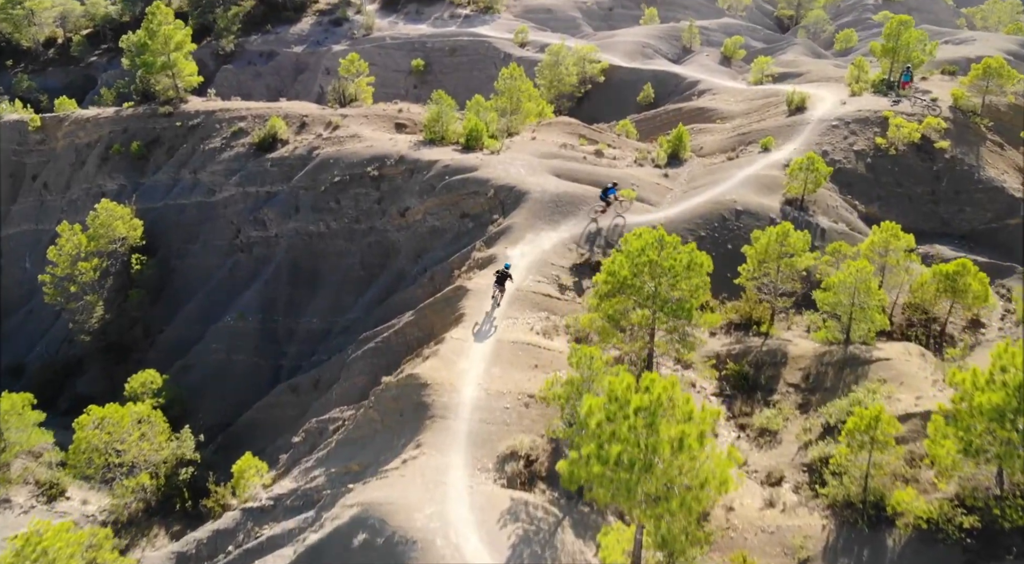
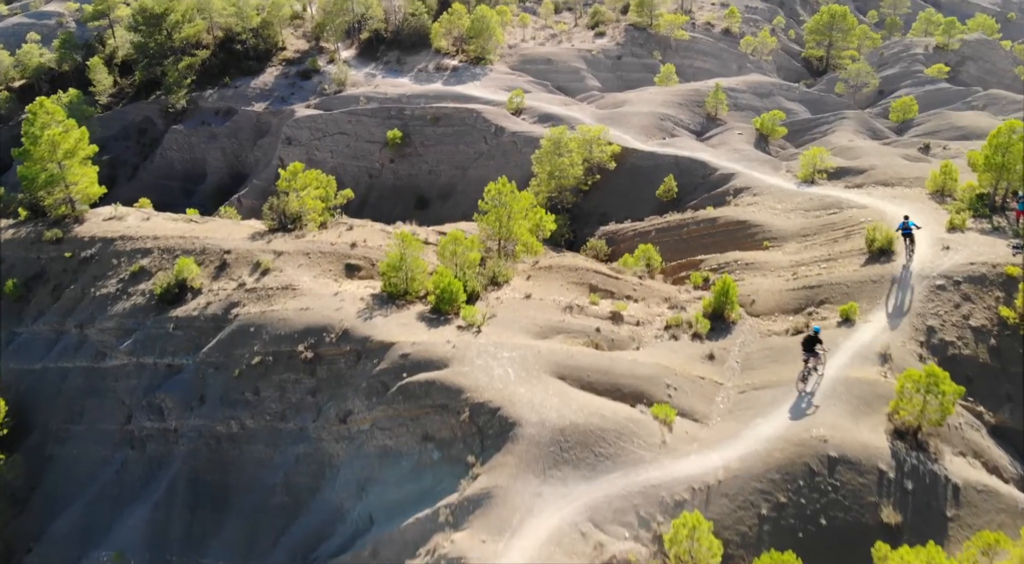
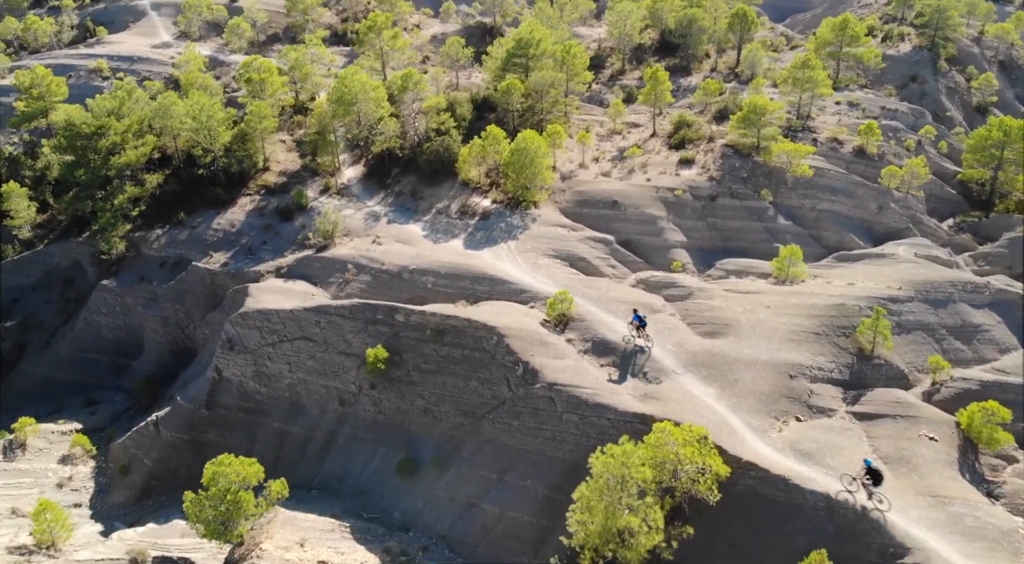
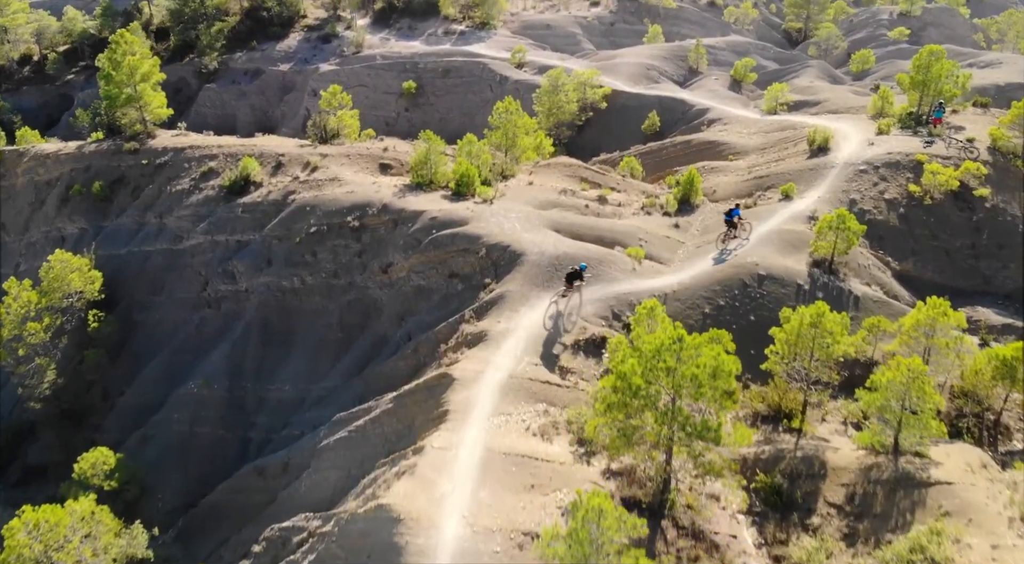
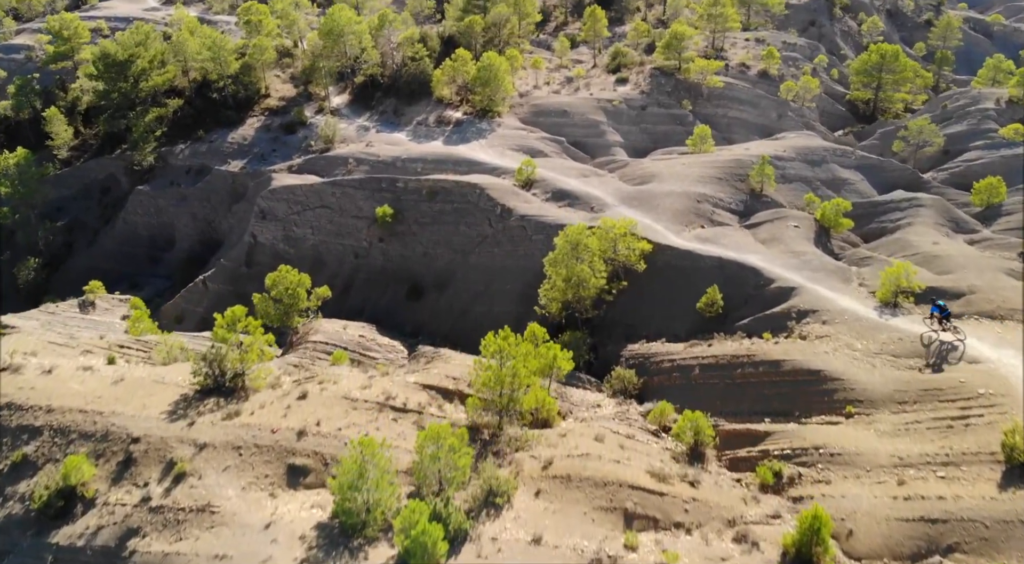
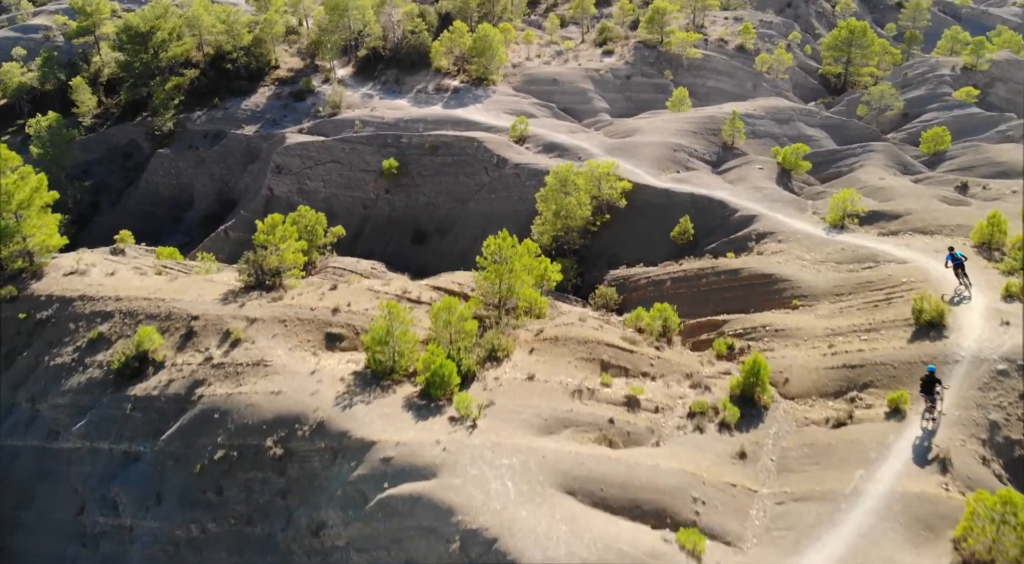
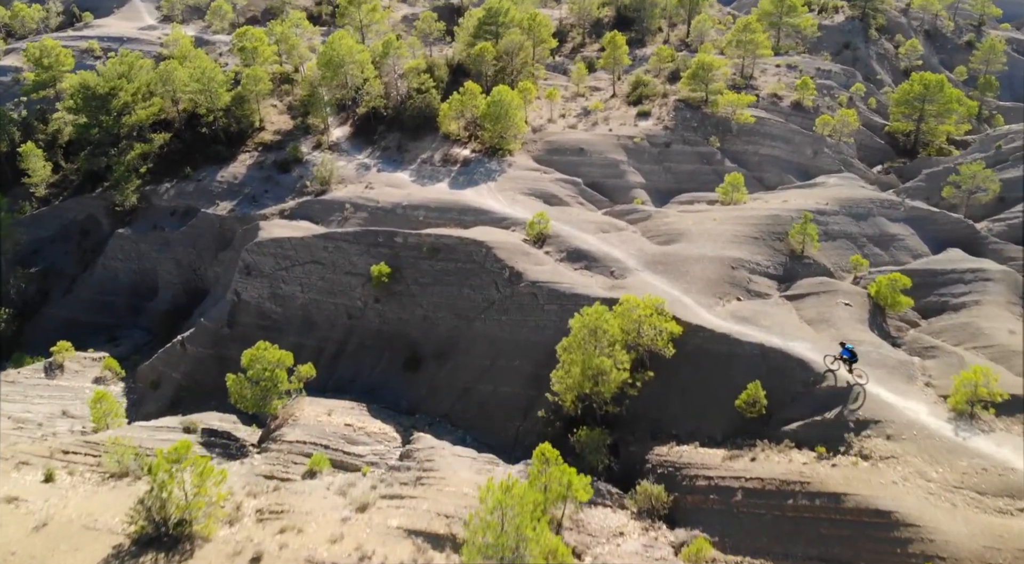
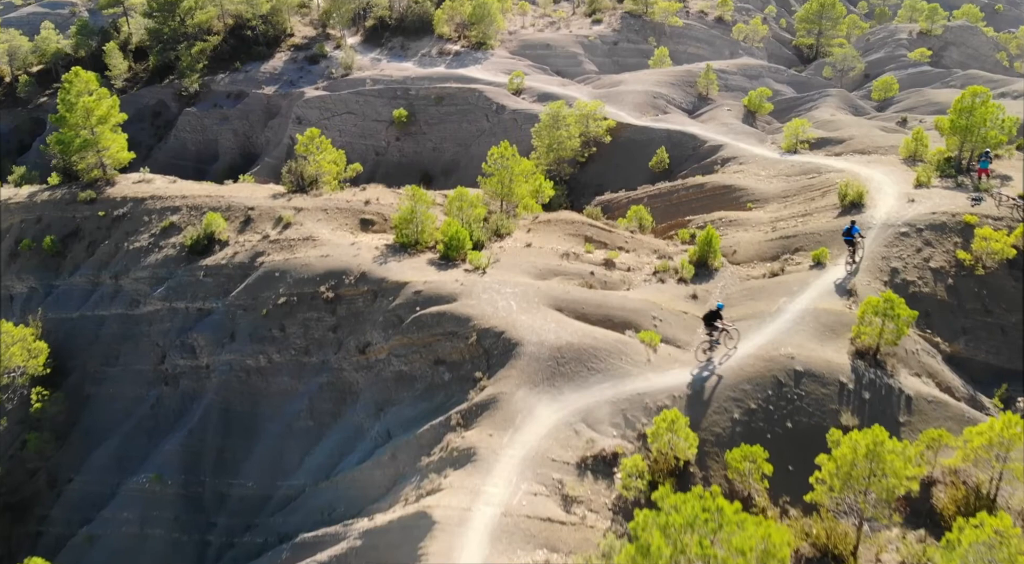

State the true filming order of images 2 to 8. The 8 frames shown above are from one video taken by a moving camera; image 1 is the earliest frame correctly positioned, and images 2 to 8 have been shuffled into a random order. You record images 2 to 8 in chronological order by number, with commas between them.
4, 8, 2, 6, 5, 7, 3
